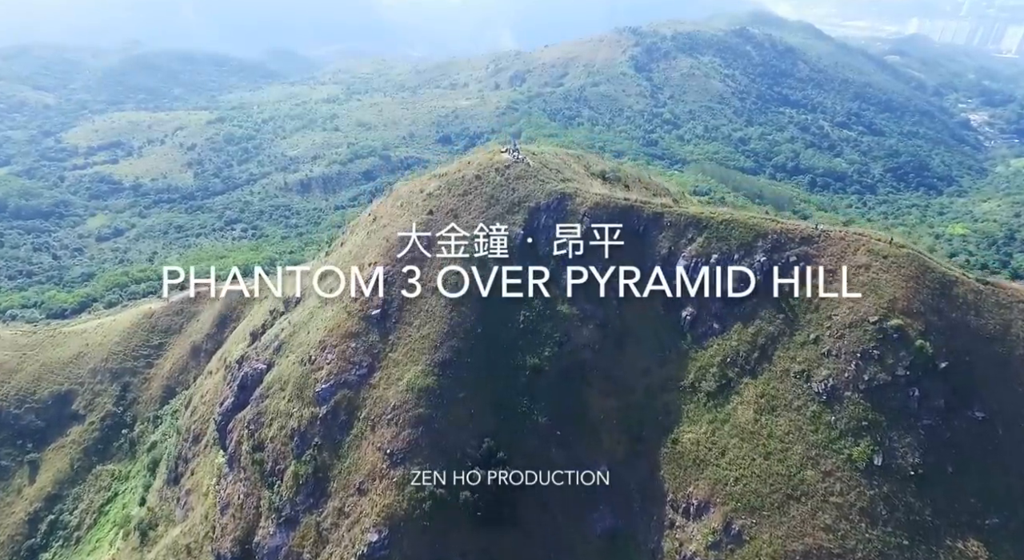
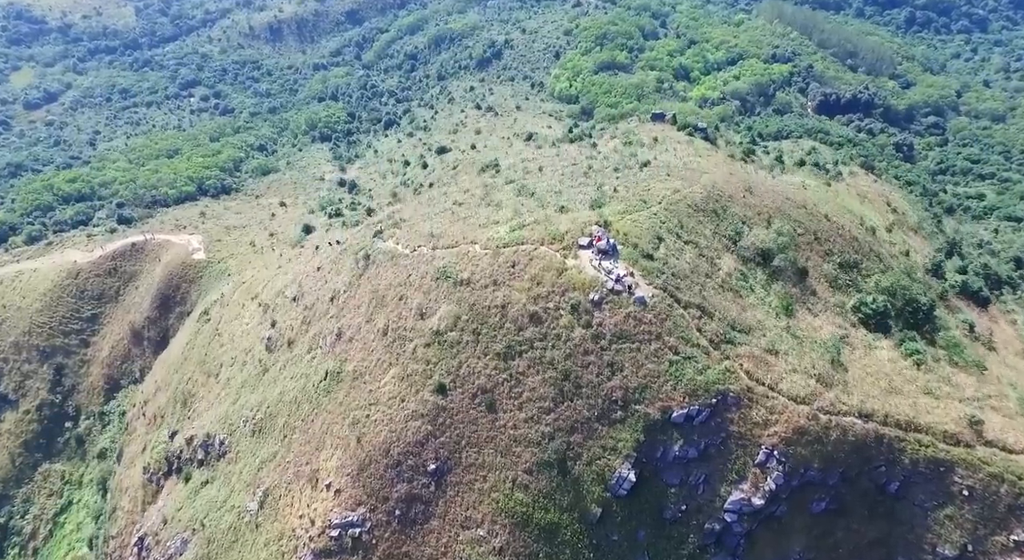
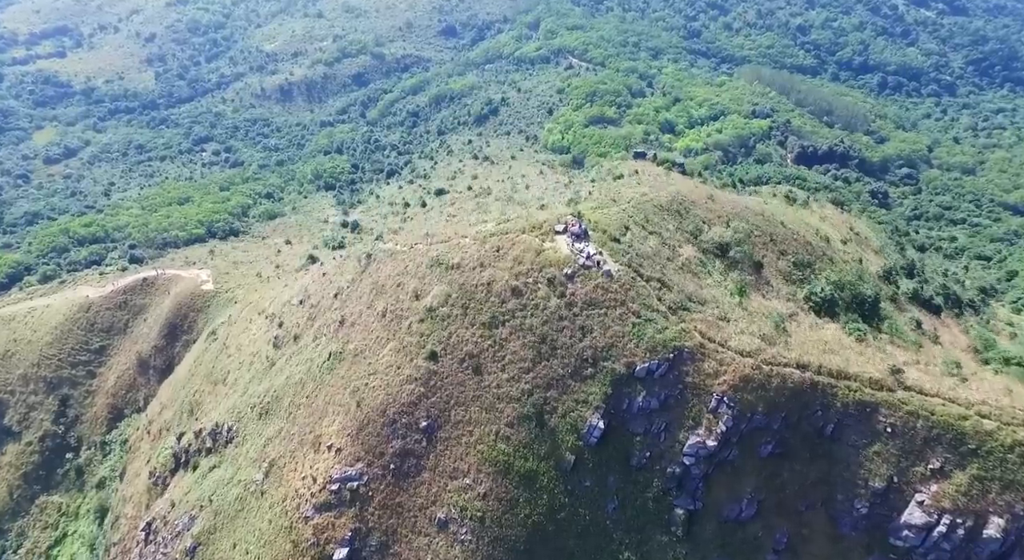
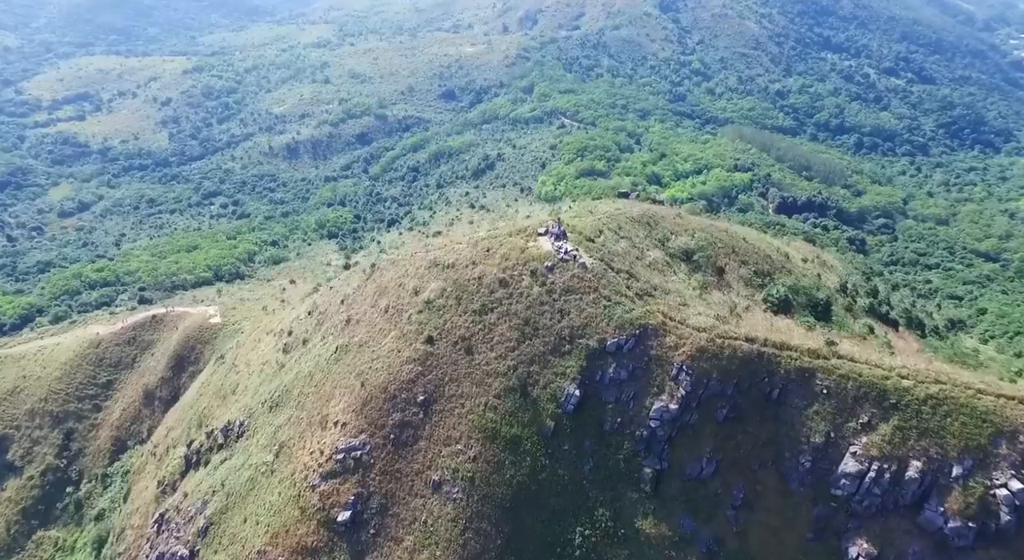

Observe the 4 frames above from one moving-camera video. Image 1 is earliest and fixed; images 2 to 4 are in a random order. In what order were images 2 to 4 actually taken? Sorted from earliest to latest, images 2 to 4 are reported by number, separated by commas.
4, 3, 2
